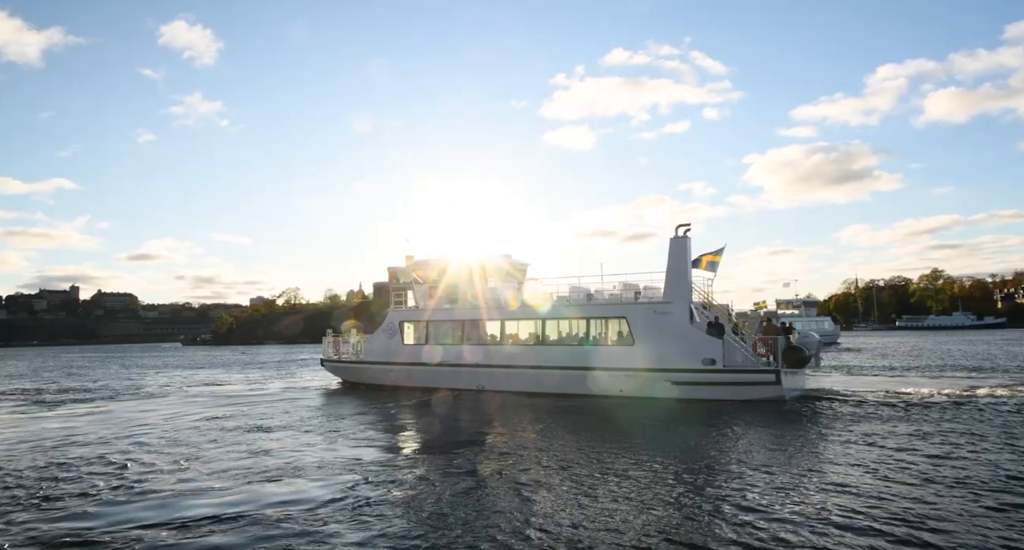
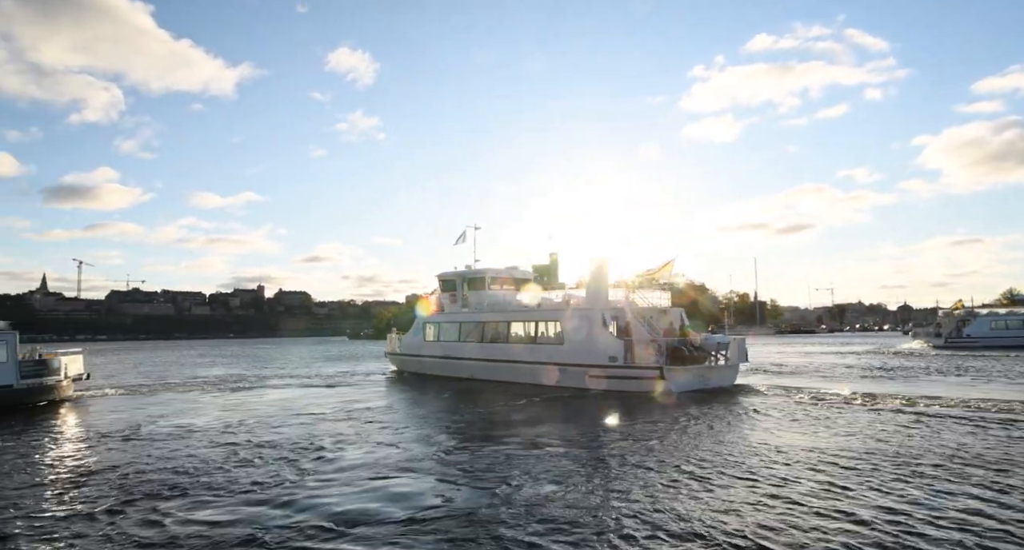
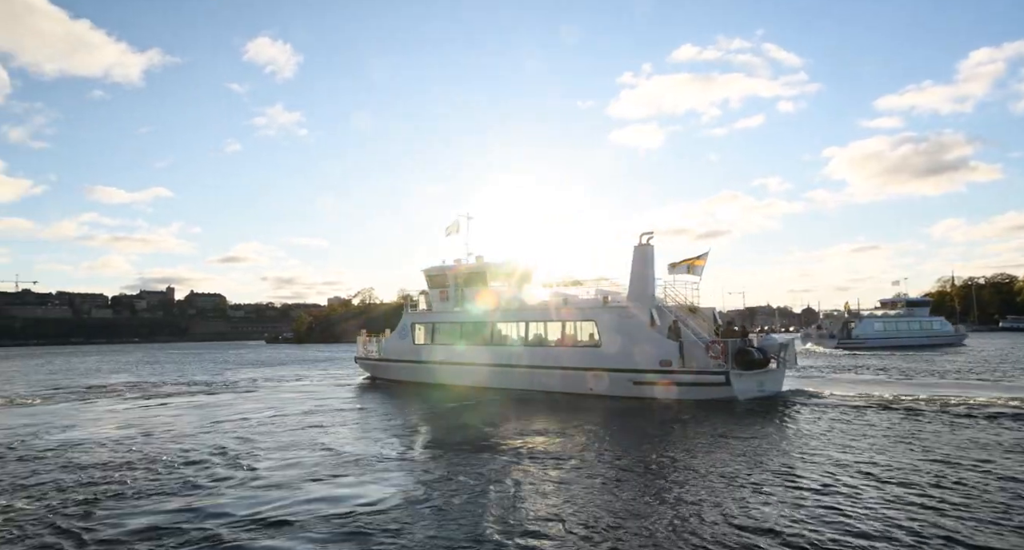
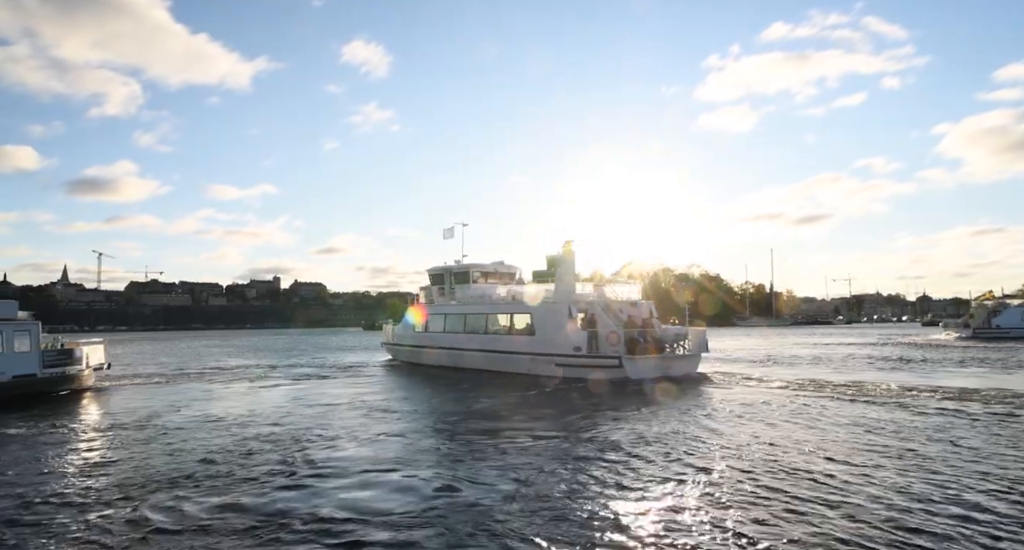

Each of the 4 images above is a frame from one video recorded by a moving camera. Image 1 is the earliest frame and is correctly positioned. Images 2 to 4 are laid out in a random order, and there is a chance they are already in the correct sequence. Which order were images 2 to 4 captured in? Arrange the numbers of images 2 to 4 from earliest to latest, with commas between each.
3, 2, 4
